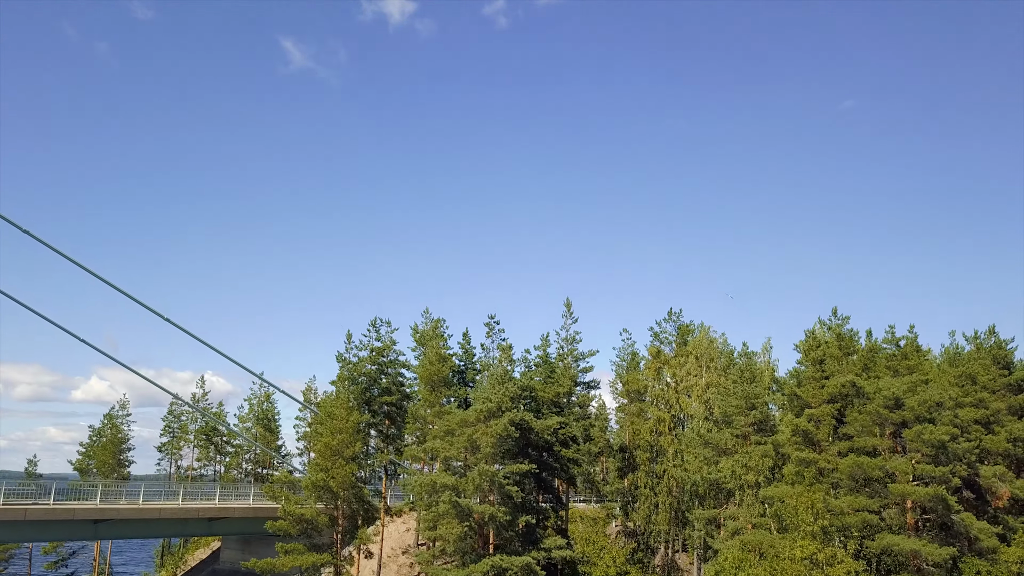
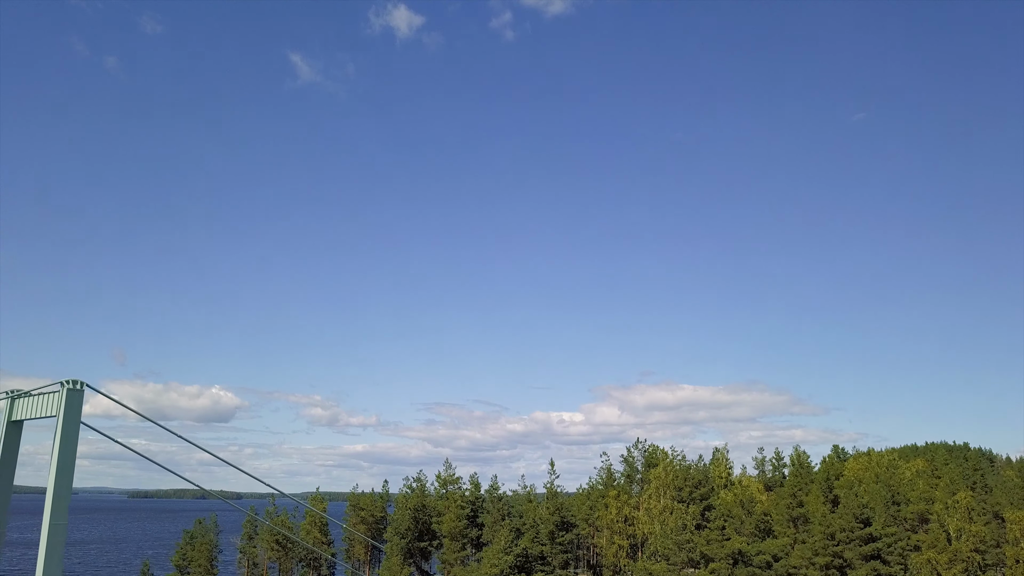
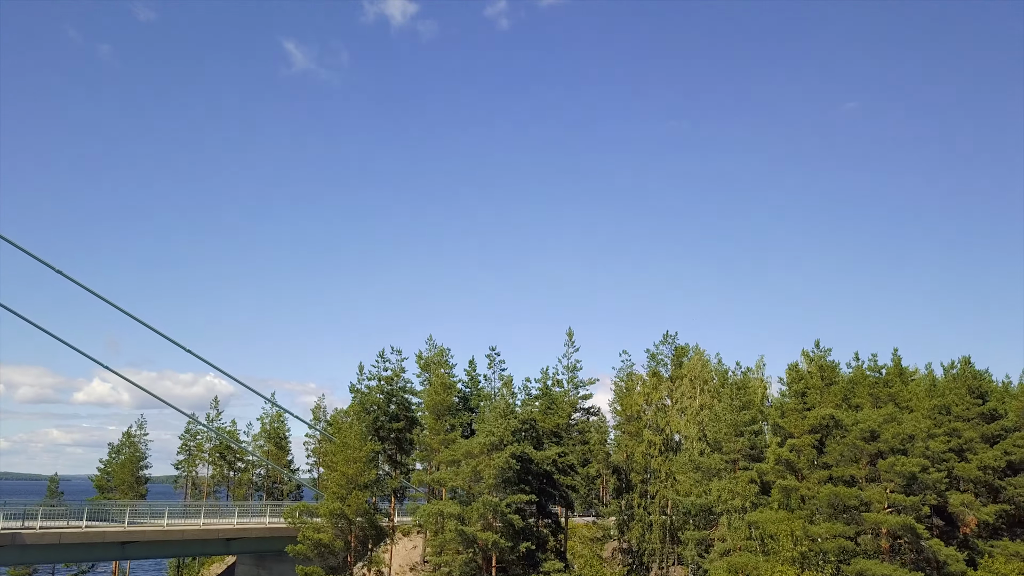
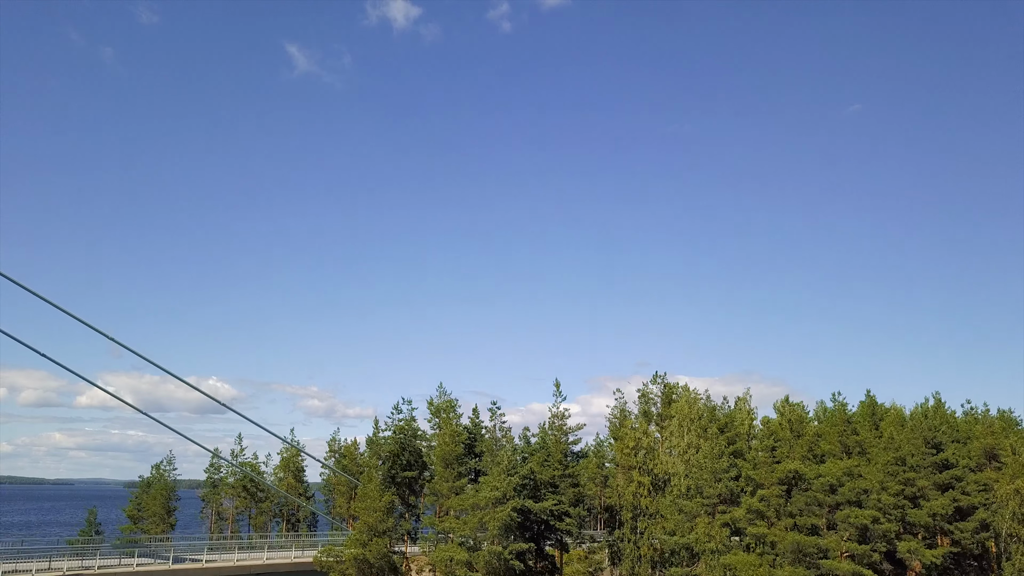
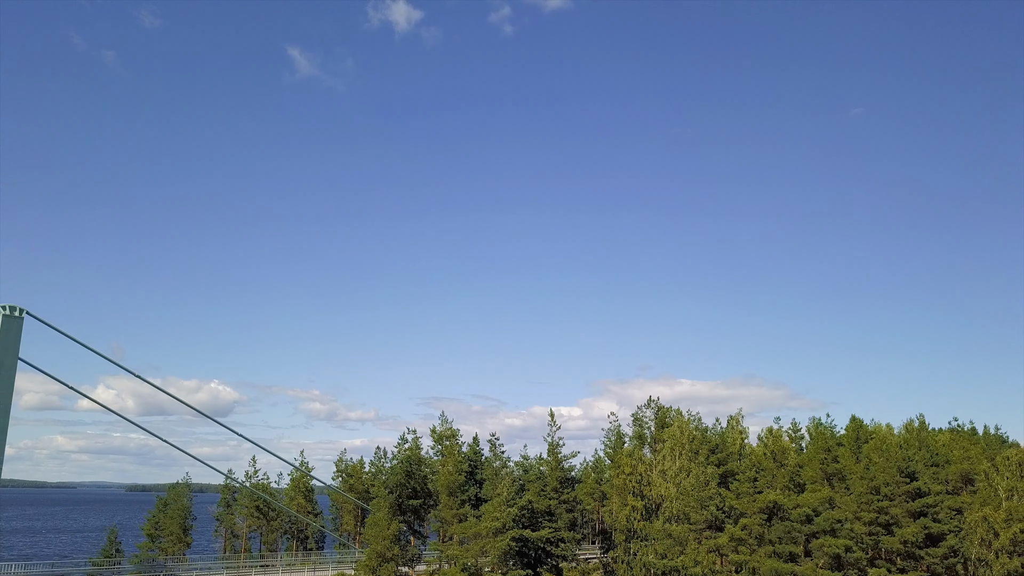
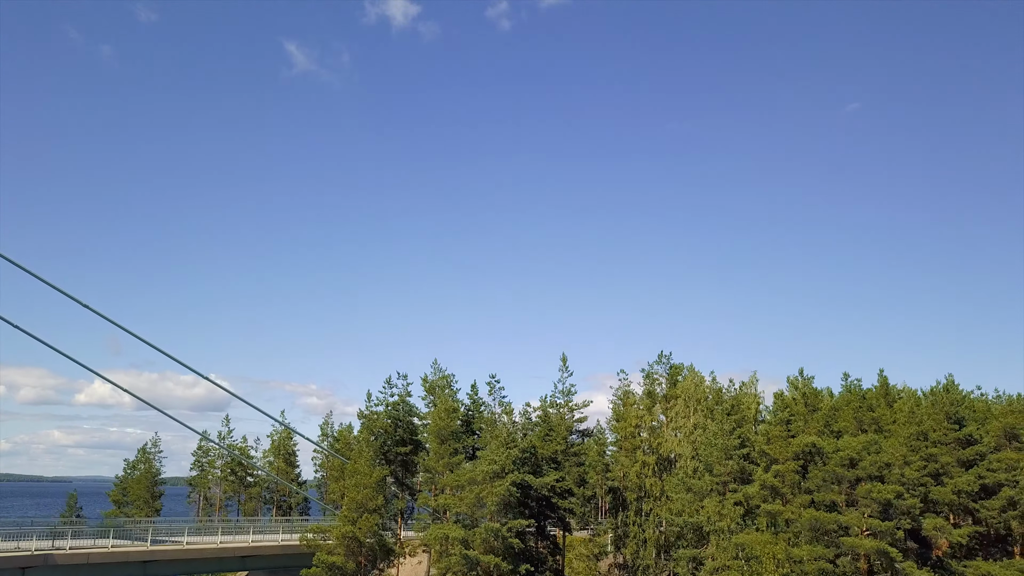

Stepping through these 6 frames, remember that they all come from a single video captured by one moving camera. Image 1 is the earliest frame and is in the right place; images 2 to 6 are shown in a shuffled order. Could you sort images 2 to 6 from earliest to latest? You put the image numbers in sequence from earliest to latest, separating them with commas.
3, 6, 4, 5, 2
